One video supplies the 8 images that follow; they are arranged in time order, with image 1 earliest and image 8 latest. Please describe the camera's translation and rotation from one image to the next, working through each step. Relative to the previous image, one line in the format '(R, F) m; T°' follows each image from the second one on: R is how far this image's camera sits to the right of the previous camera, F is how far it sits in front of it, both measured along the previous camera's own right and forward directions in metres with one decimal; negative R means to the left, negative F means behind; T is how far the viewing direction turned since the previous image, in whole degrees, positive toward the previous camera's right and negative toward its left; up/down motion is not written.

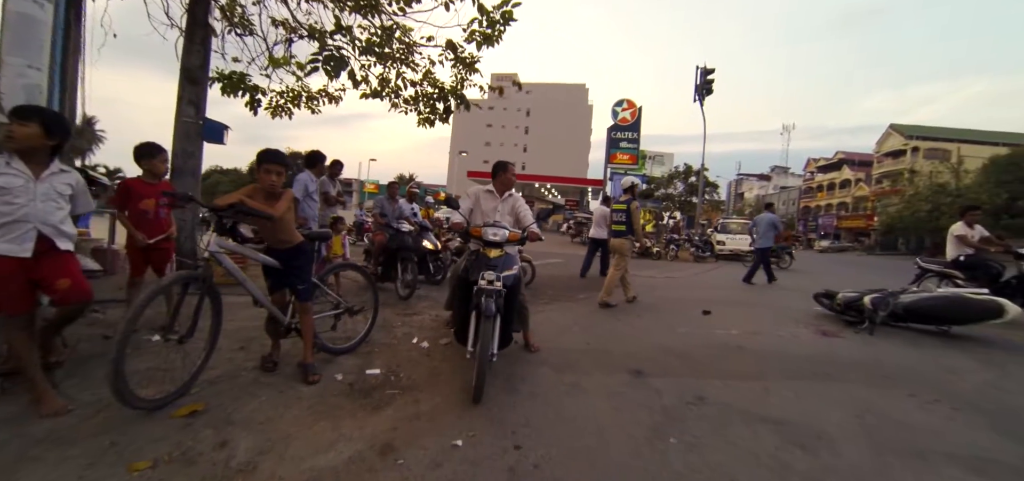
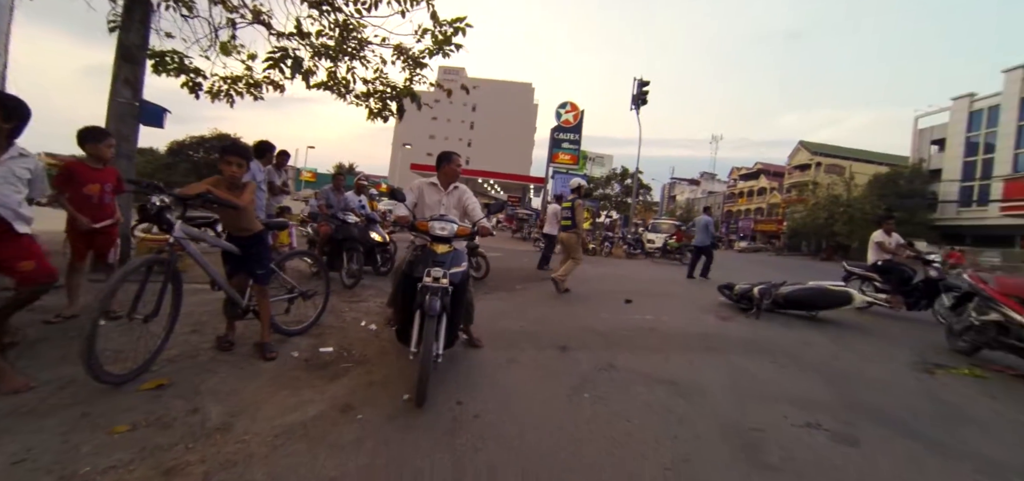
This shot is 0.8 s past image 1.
(0.0, -0.4) m; +8°
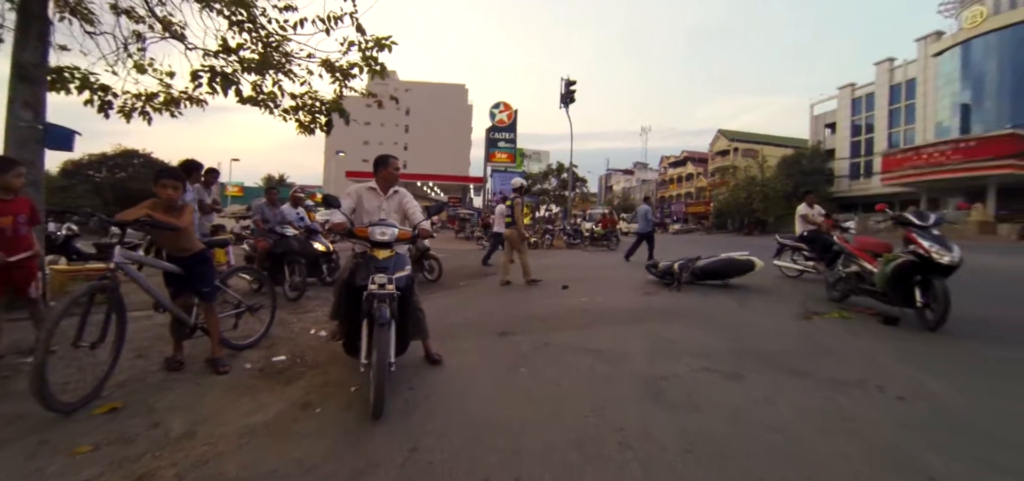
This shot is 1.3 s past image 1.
(+0.1, -0.4) m; +8°
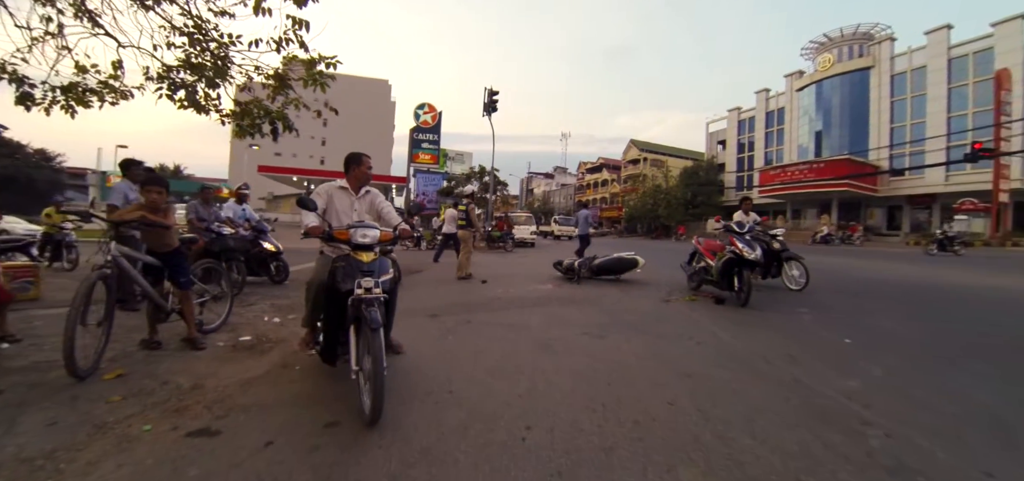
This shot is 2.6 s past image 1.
(-0.1, -1.0) m; +11°
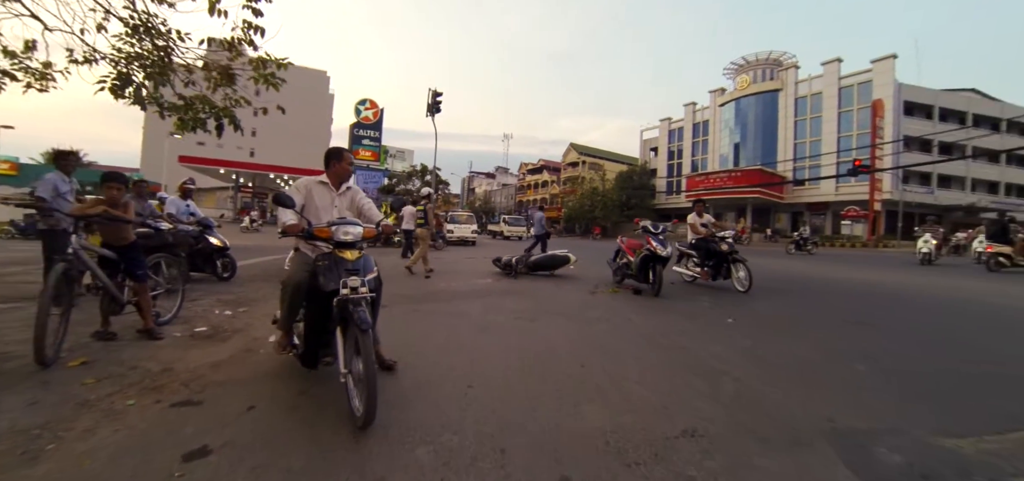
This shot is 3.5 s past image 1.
(0.0, -0.6) m; +8°
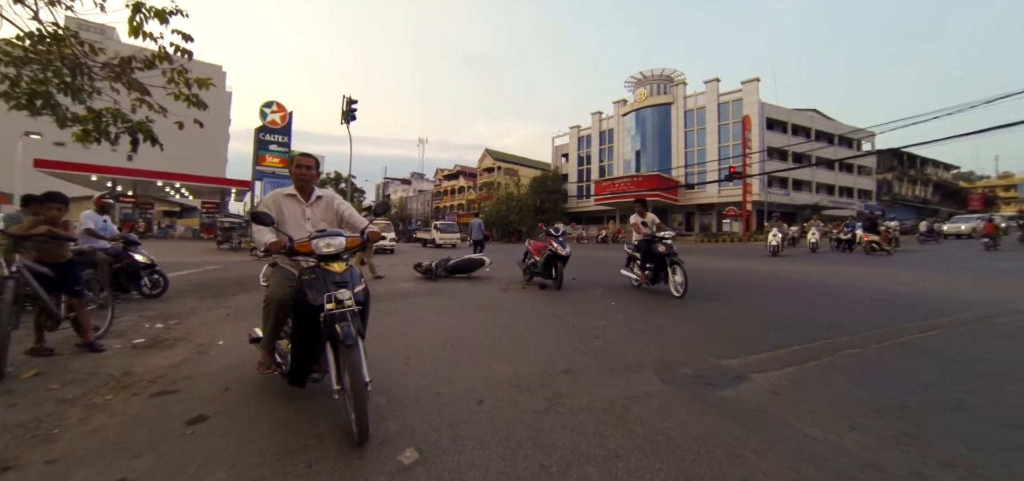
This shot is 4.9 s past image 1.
(0.0, -0.9) m; +11°
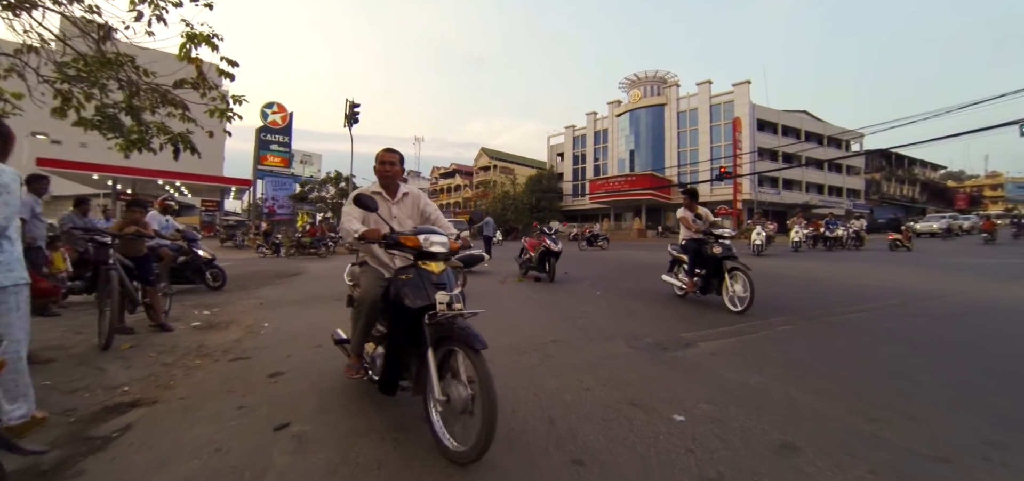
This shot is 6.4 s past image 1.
(-0.1, -0.8) m; +1°
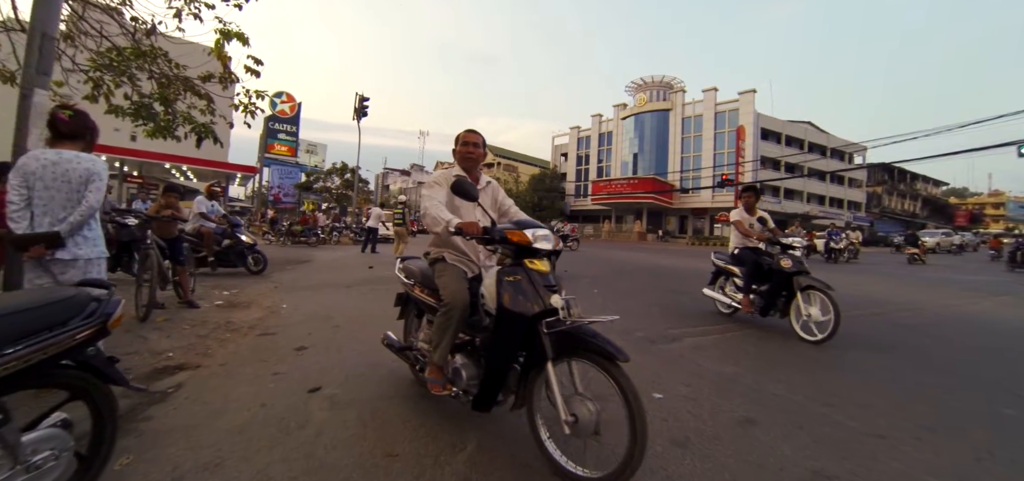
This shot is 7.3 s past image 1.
(-0.1, -0.4) m; 0°
